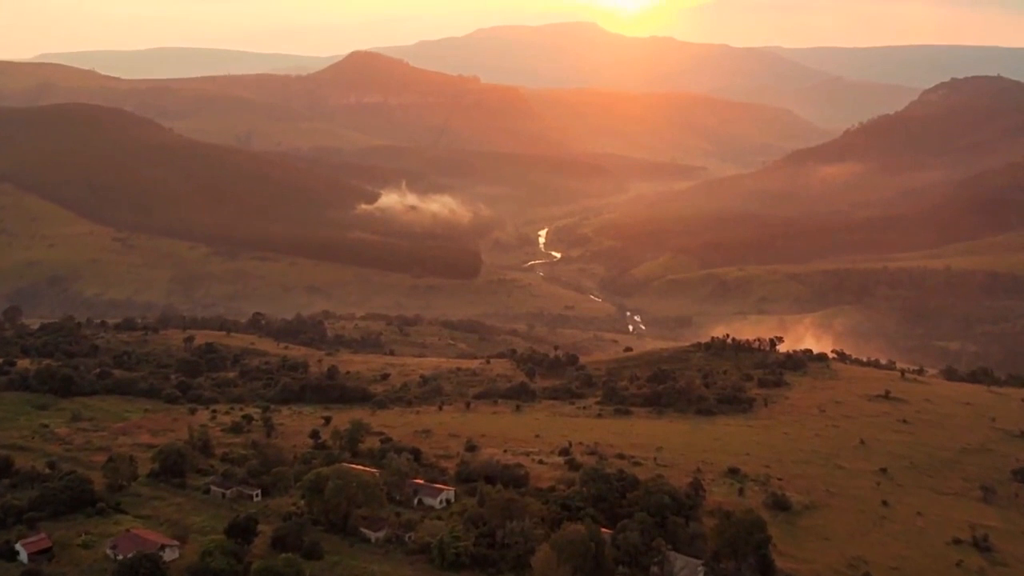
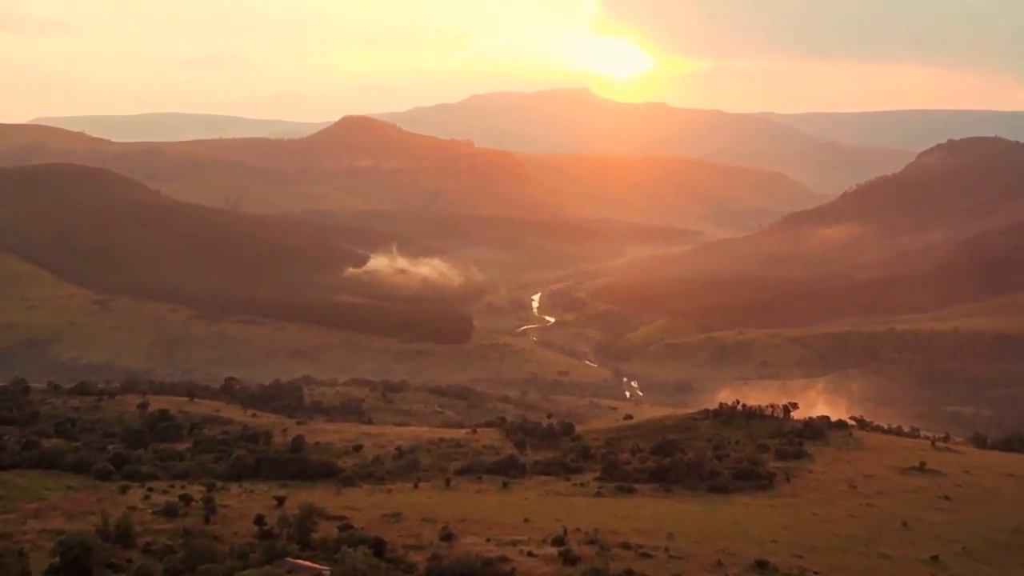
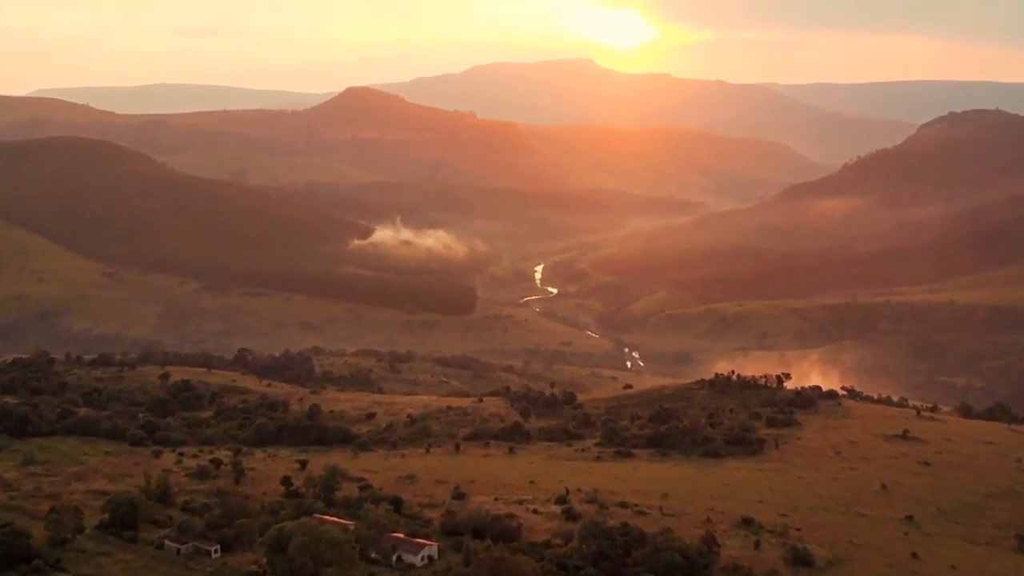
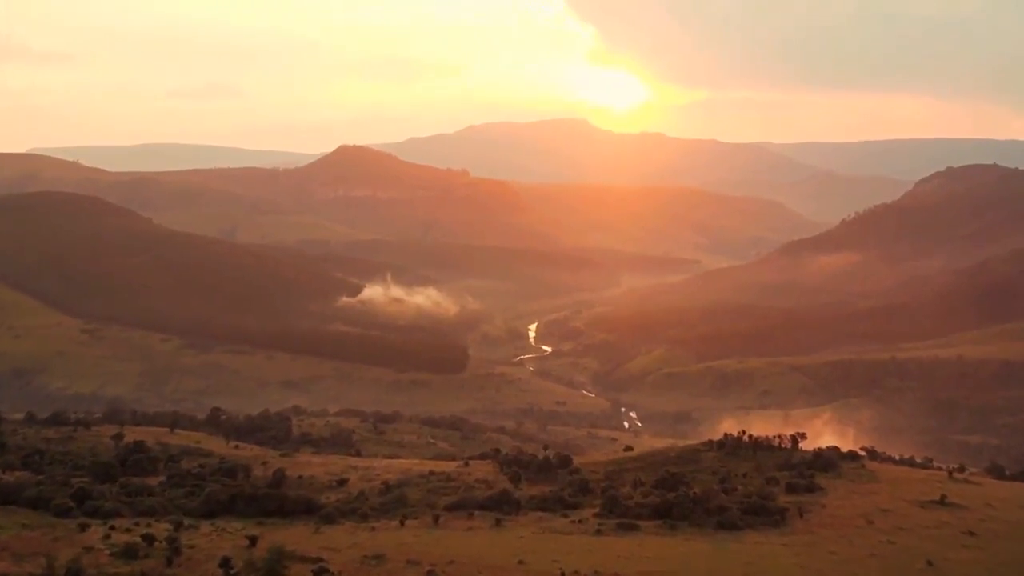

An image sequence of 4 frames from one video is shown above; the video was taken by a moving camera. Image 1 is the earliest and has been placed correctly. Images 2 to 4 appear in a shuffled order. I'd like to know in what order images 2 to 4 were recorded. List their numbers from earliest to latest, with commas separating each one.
3, 2, 4
